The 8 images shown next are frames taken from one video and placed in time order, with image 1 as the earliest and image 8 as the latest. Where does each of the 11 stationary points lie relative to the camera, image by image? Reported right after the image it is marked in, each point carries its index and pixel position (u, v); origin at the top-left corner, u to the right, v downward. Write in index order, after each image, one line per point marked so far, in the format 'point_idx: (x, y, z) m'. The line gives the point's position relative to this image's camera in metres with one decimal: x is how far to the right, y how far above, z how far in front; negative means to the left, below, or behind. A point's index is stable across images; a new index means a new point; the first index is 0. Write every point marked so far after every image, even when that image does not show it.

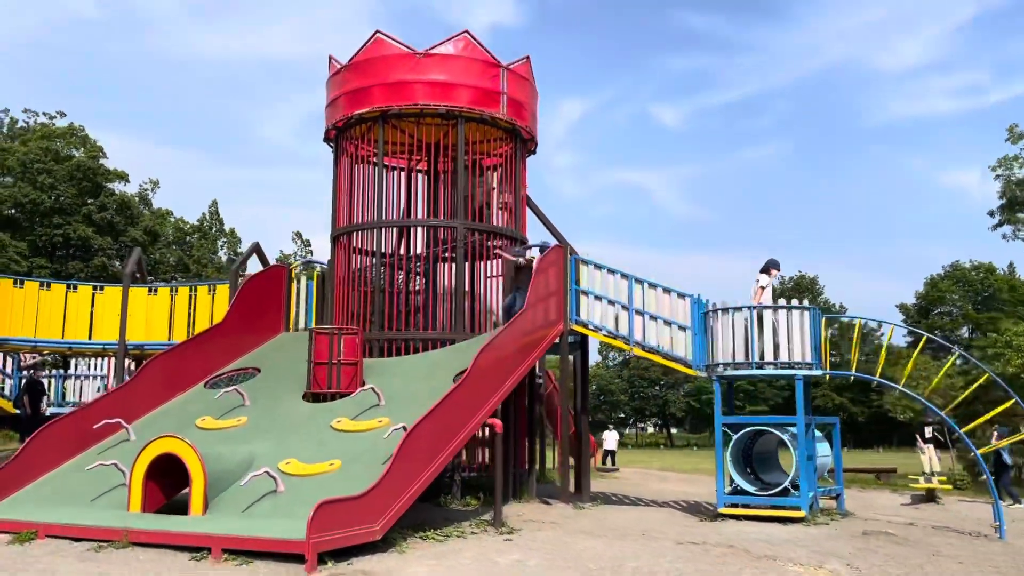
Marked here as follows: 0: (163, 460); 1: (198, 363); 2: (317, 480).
0: (-3.3, -1.6, +8.1) m
1: (-4.2, -1.0, +11.5) m
2: (-1.8, -1.8, +8.0) m
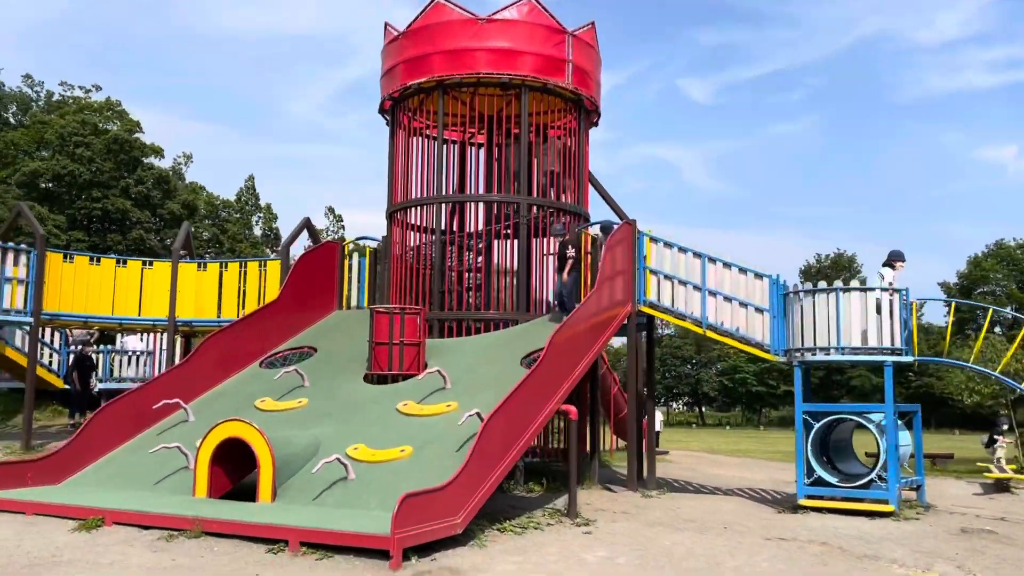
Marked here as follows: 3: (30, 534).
0: (-2.6, -1.4, +7.8) m
1: (-3.4, -0.7, +11.1) m
2: (-1.1, -1.6, +7.7) m
3: (-3.8, -1.9, +6.7) m
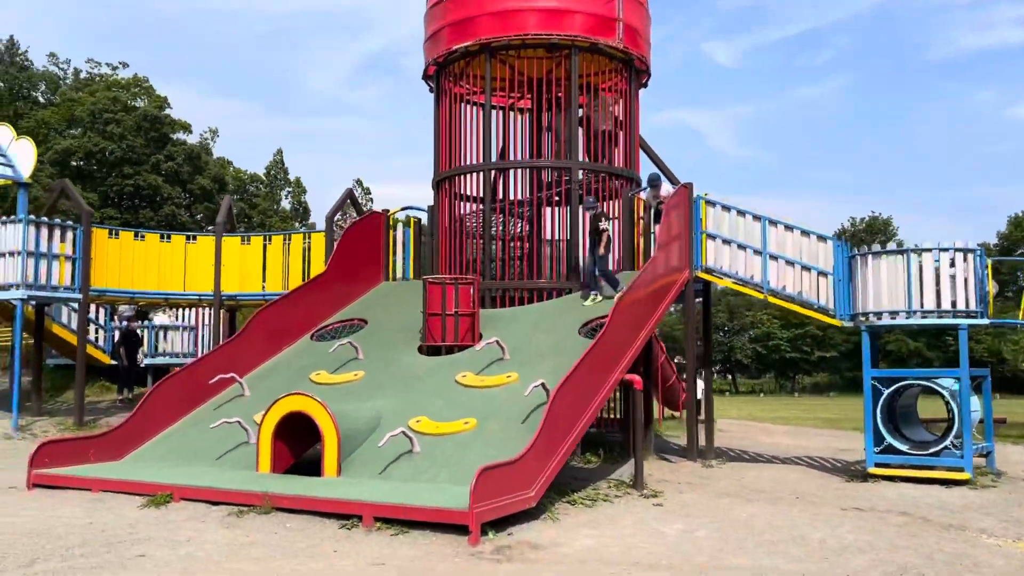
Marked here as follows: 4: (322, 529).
0: (-2.0, -1.2, +7.7) m
1: (-2.7, -0.3, +11.0) m
2: (-0.5, -1.3, +7.5) m
3: (-3.2, -1.7, +6.6) m
4: (-1.3, -1.7, +6.0) m
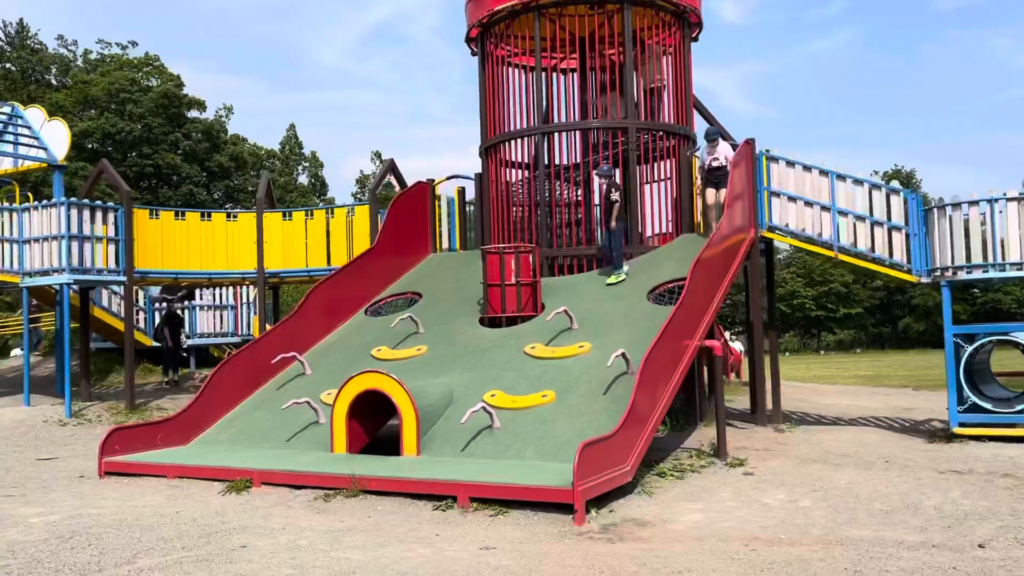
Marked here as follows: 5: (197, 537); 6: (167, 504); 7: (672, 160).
0: (-1.3, -1.0, +7.5) m
1: (-2.0, 0.0, +10.8) m
2: (+0.2, -1.1, +7.3) m
3: (-2.5, -1.6, +6.5) m
4: (-0.6, -1.5, +5.8) m
5: (-1.9, -1.5, +5.1) m
6: (-2.5, -1.6, +6.3) m
7: (+2.1, +1.7, +10.9) m
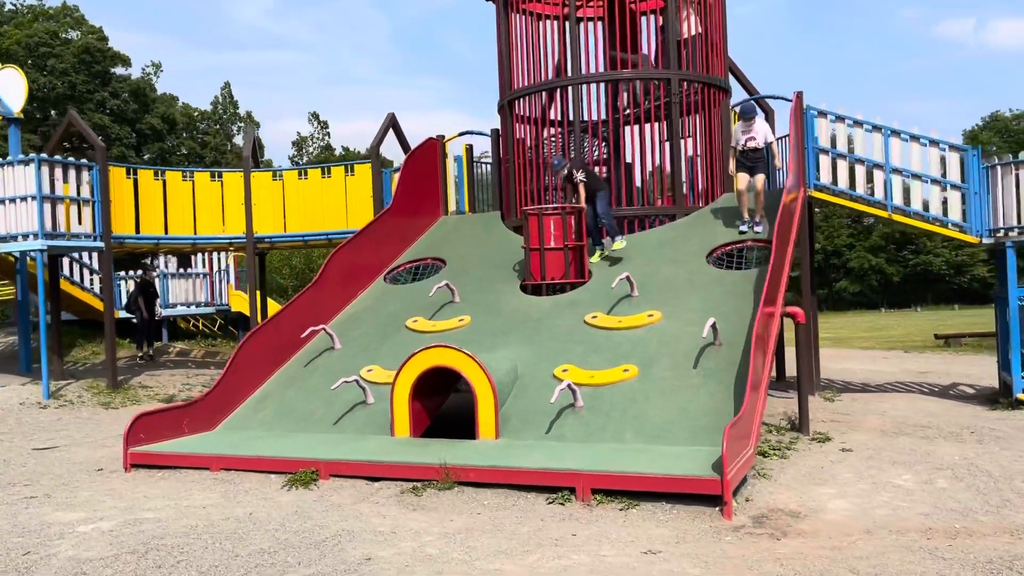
0: (-0.7, -0.7, +6.7) m
1: (-1.6, +0.4, +9.9) m
2: (+0.8, -0.8, +6.6) m
3: (-1.8, -1.4, +5.6) m
4: (+0.1, -1.3, +5.1) m
5: (-1.1, -1.3, +4.3) m
6: (-1.8, -1.4, +5.4) m
7: (+2.5, +2.1, +10.3) m
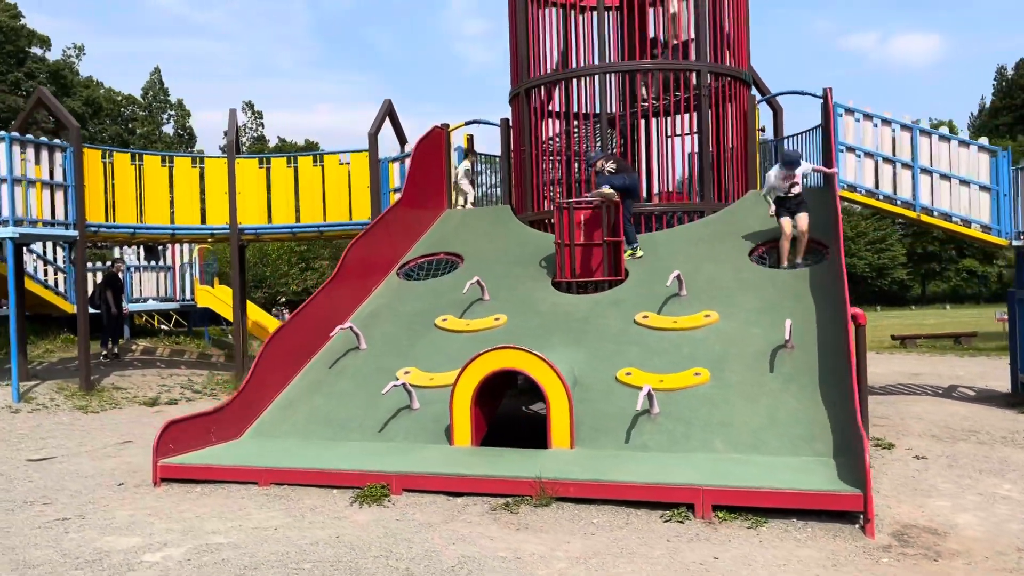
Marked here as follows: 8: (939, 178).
0: (-0.2, -0.7, +6.2) m
1: (-1.4, +0.4, +9.3) m
2: (+1.3, -0.8, +6.2) m
3: (-1.2, -1.3, +5.0) m
4: (+0.8, -1.3, +4.7) m
5: (-0.4, -1.3, +3.8) m
6: (-1.2, -1.3, +4.8) m
7: (+2.7, +2.1, +10.0) m
8: (+4.7, +1.2, +9.3) m
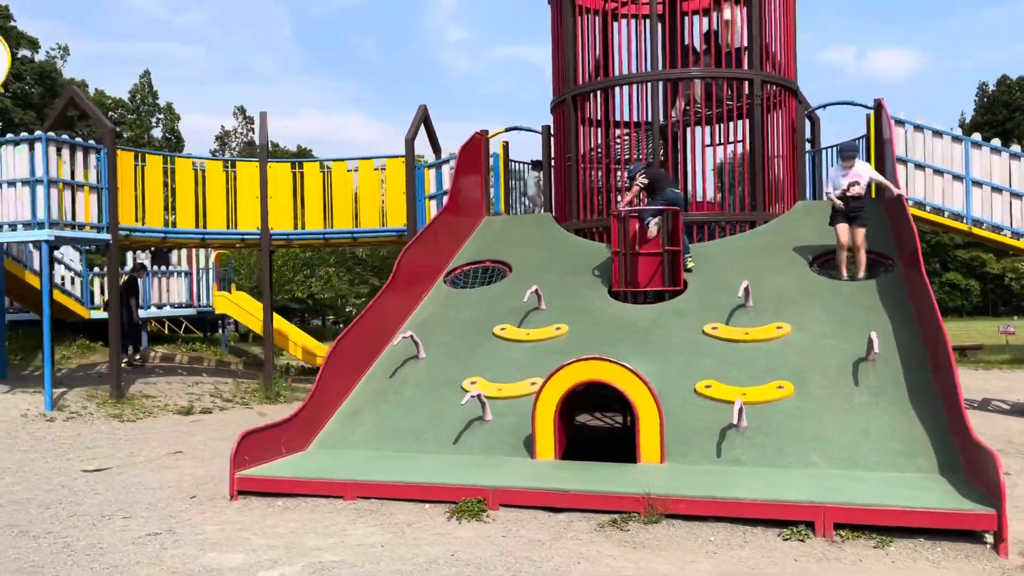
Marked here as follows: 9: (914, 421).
0: (+0.4, -0.7, +6.0) m
1: (-0.8, +0.4, +9.1) m
2: (+1.9, -0.9, +6.1) m
3: (-0.6, -1.4, +4.8) m
4: (+1.4, -1.4, +4.5) m
5: (+0.3, -1.3, +3.6) m
6: (-0.6, -1.4, +4.7) m
7: (+3.2, +2.0, +10.0) m
8: (+5.2, +1.0, +9.3) m
9: (+2.7, -0.9, +5.8) m
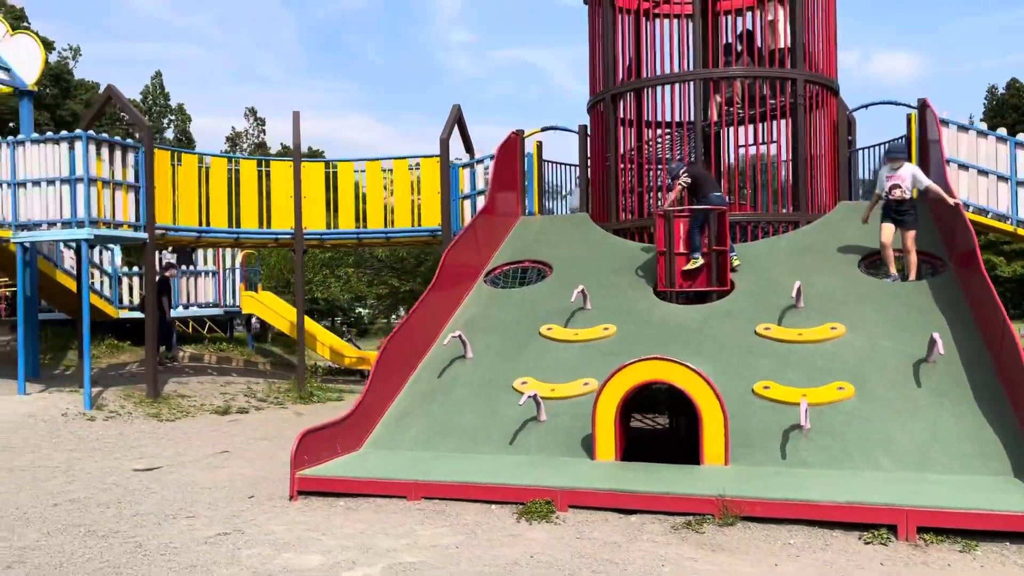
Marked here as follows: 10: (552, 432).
0: (+0.9, -0.7, +6.0) m
1: (-0.4, +0.4, +9.1) m
2: (+2.3, -0.9, +6.0) m
3: (-0.2, -1.4, +4.8) m
4: (+1.8, -1.3, +4.4) m
5: (+0.7, -1.3, +3.6) m
6: (-0.2, -1.4, +4.6) m
7: (+3.6, +2.0, +9.9) m
8: (+5.6, +1.0, +9.2) m
9: (+3.1, -0.9, +5.7) m
10: (+0.3, -1.1, +6.3) m
